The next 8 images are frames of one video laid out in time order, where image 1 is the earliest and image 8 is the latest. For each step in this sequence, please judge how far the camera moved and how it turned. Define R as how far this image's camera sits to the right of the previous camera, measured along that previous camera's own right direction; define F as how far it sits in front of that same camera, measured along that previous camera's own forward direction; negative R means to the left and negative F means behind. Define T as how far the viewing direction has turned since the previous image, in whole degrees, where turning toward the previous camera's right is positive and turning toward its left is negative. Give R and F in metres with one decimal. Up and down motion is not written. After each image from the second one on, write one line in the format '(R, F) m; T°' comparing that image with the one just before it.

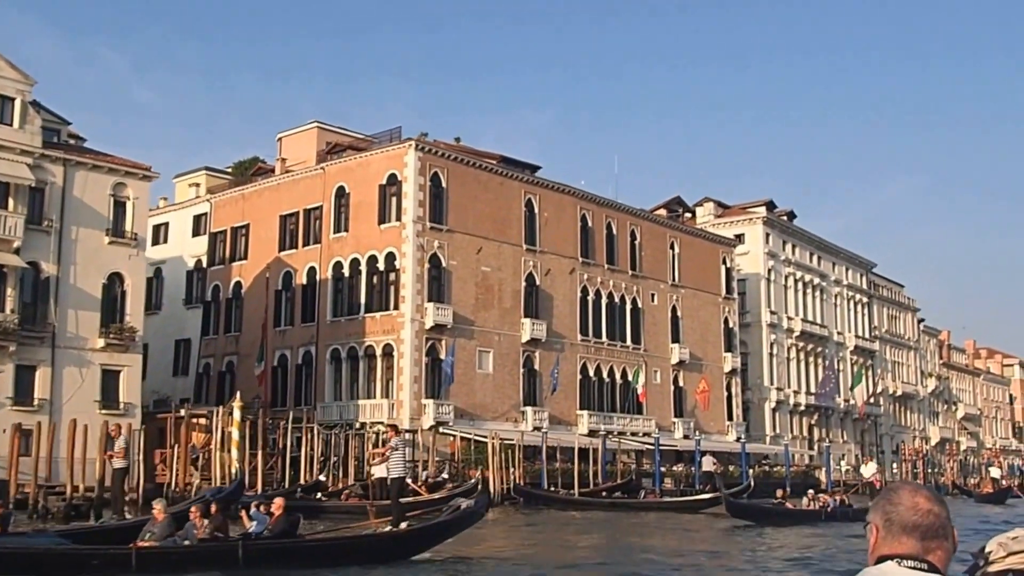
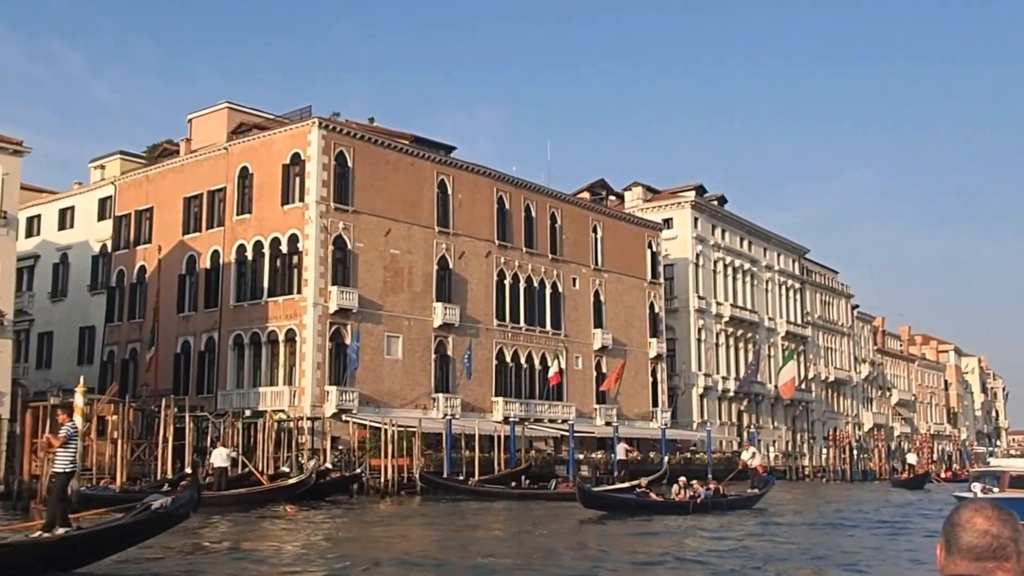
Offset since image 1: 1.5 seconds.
(+0.8, +1.1) m; +2°
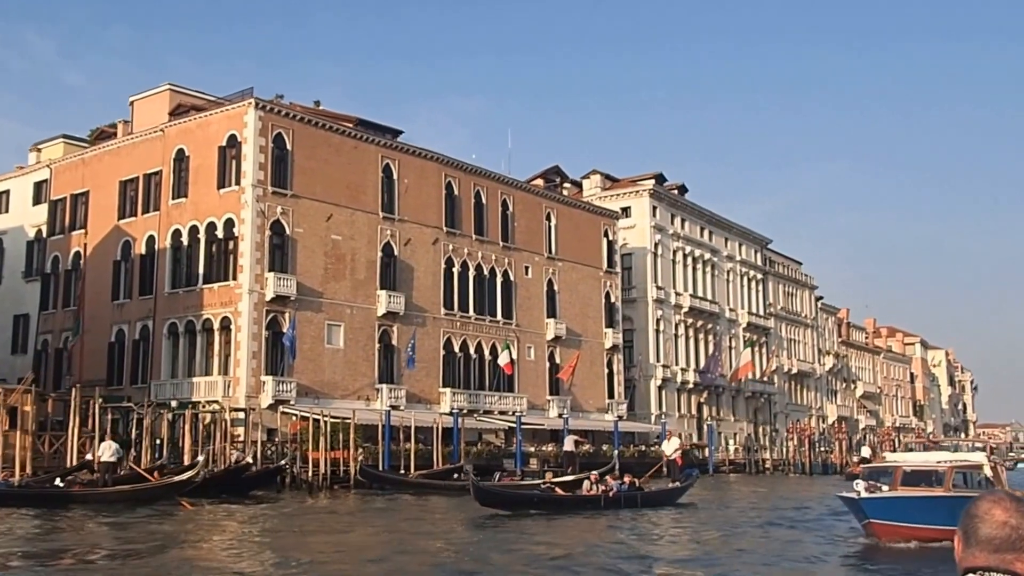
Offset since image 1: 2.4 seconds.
(+0.5, +1.1) m; +1°
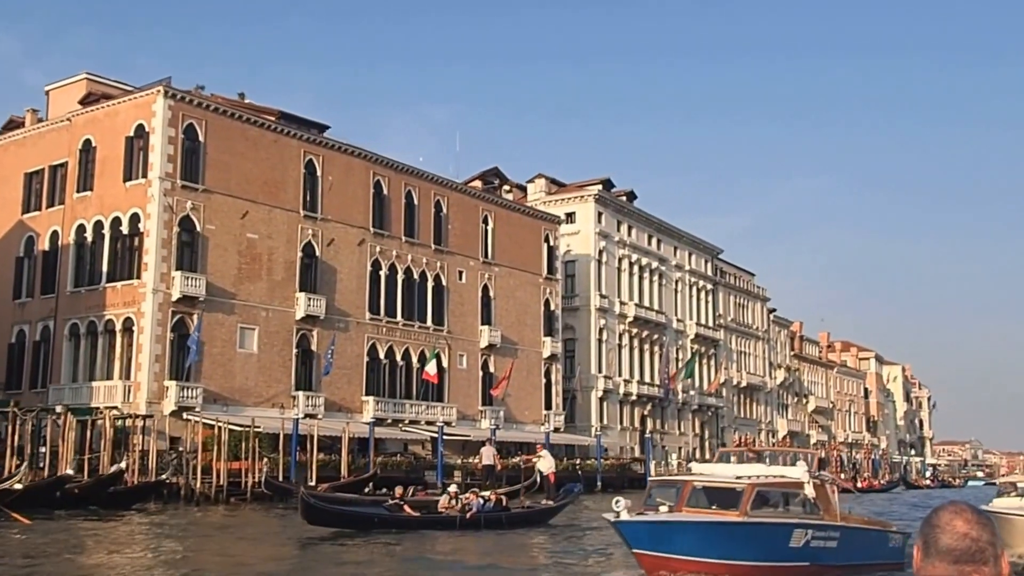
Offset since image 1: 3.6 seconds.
(+0.7, +1.8) m; +1°
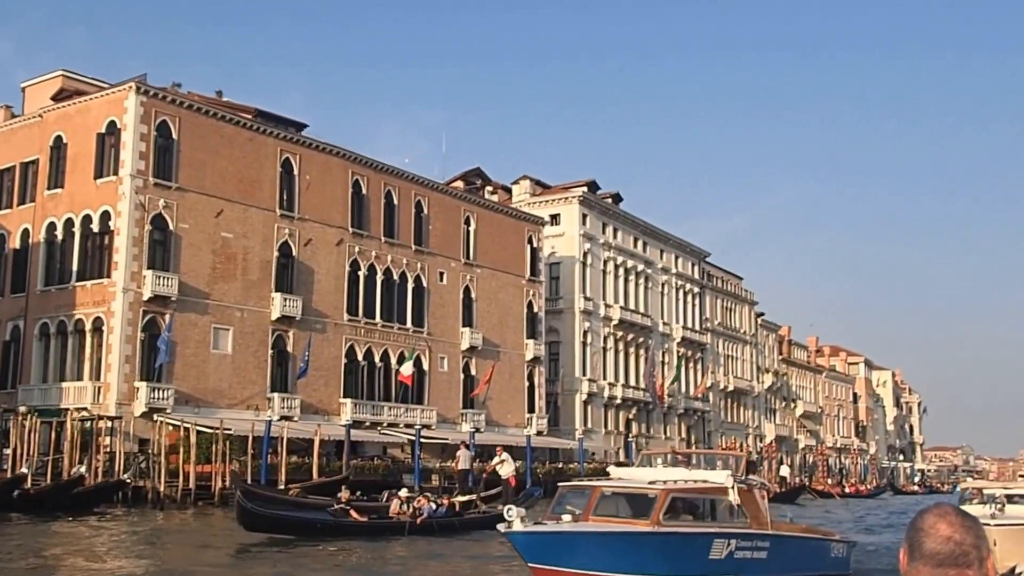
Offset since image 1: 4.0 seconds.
(+0.2, +0.5) m; 0°
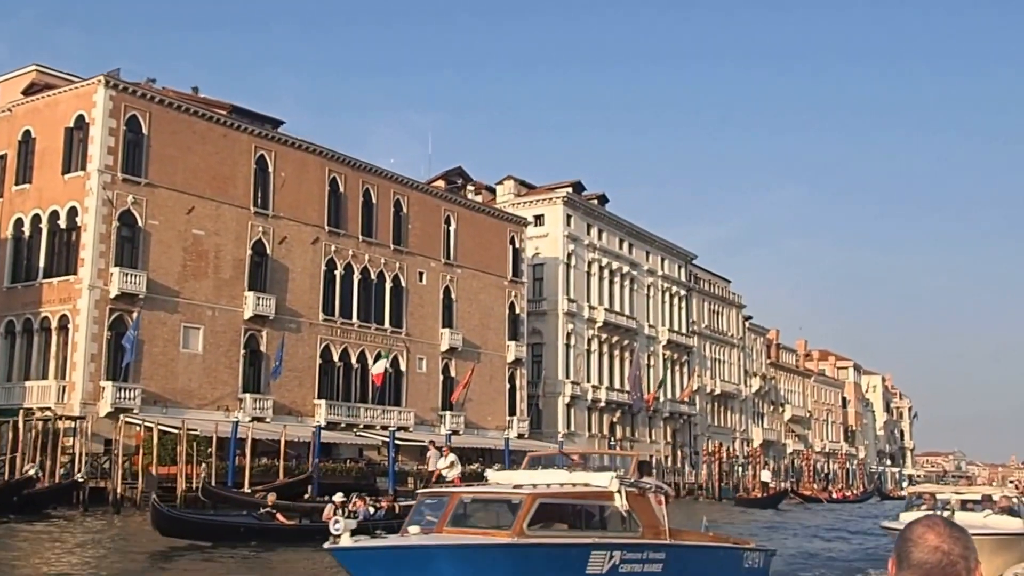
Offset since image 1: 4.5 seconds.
(+0.3, +0.6) m; 0°
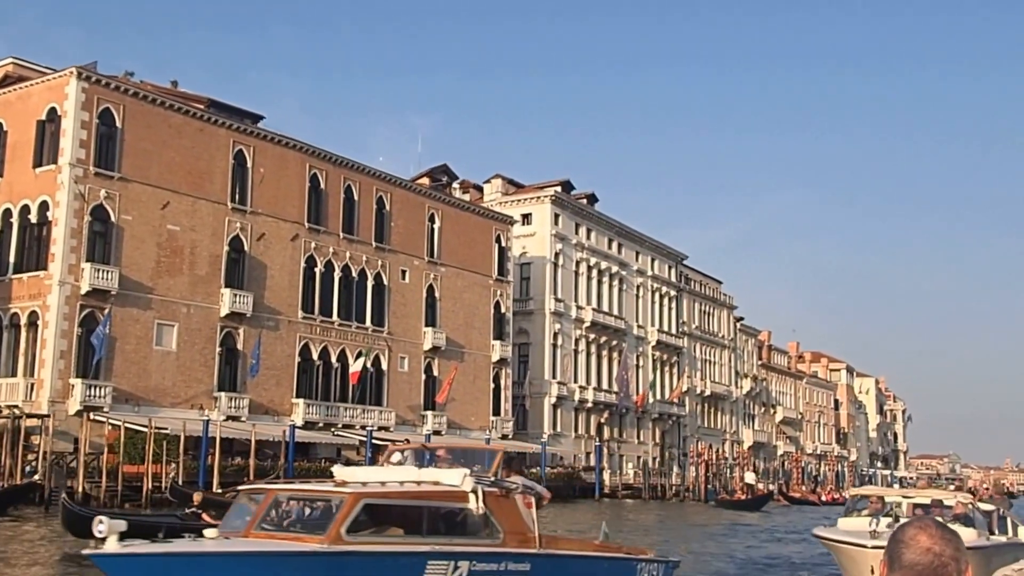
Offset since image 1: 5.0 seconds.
(+0.3, +0.6) m; 0°
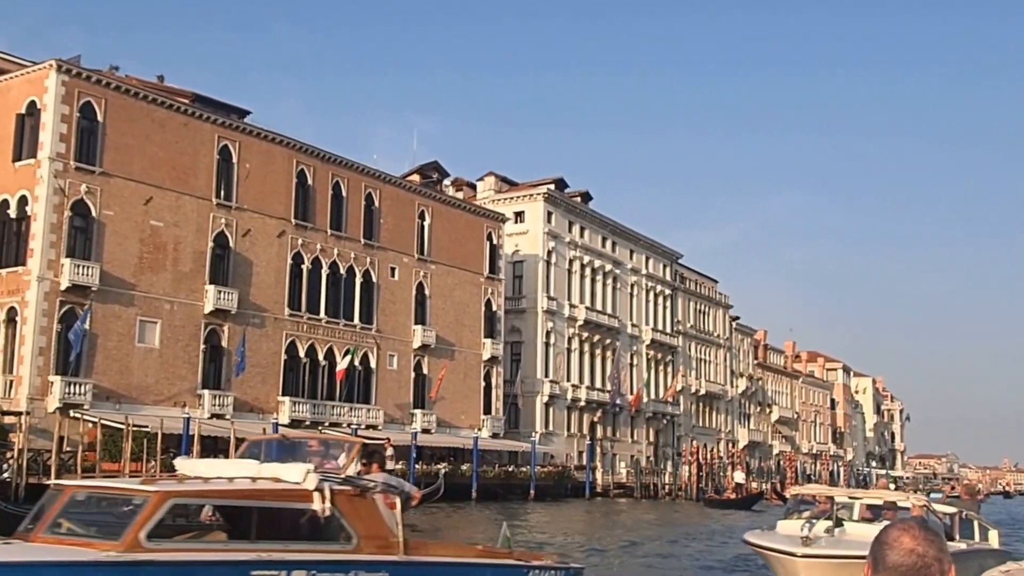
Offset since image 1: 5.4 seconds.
(+0.2, +0.4) m; 0°
